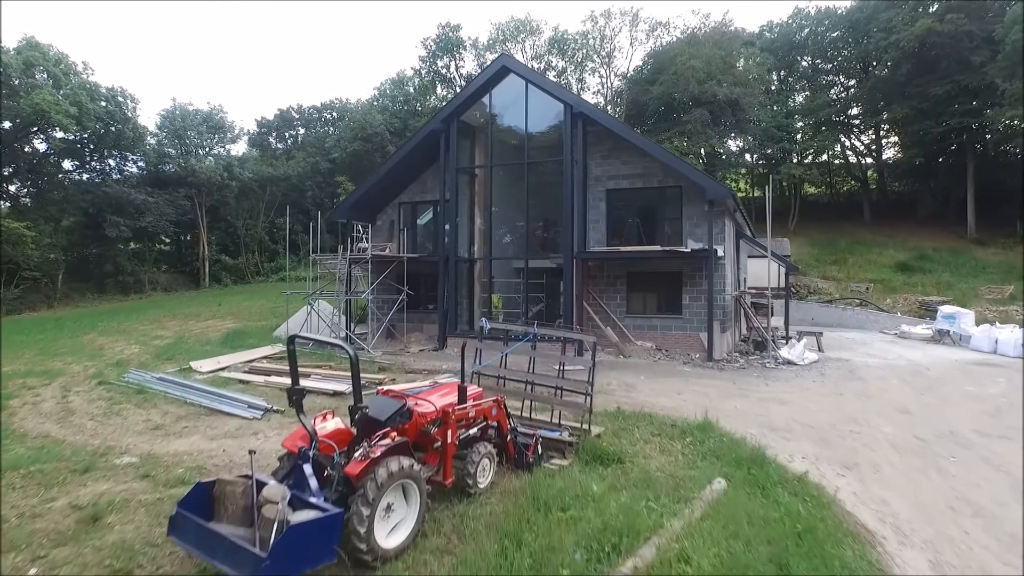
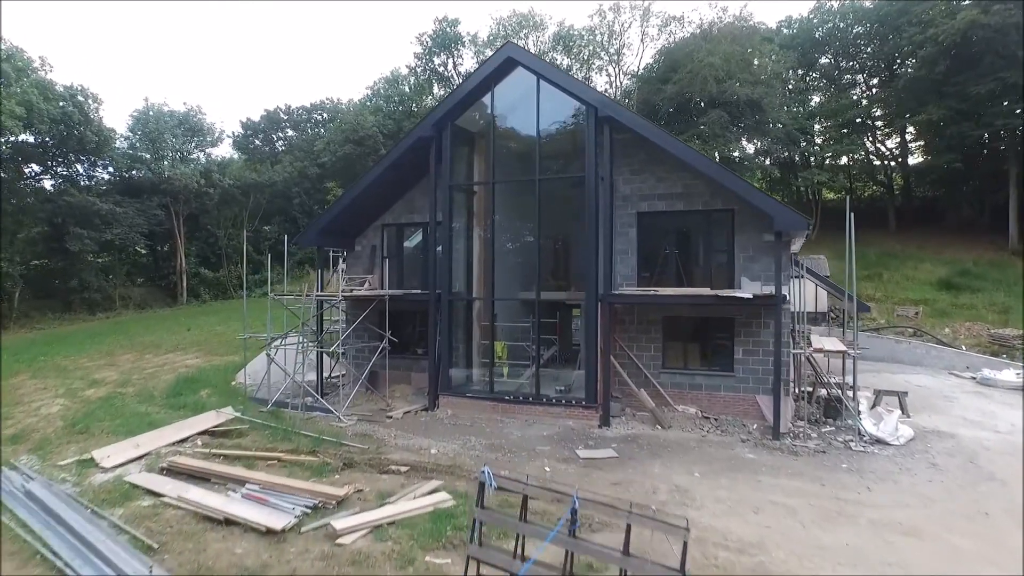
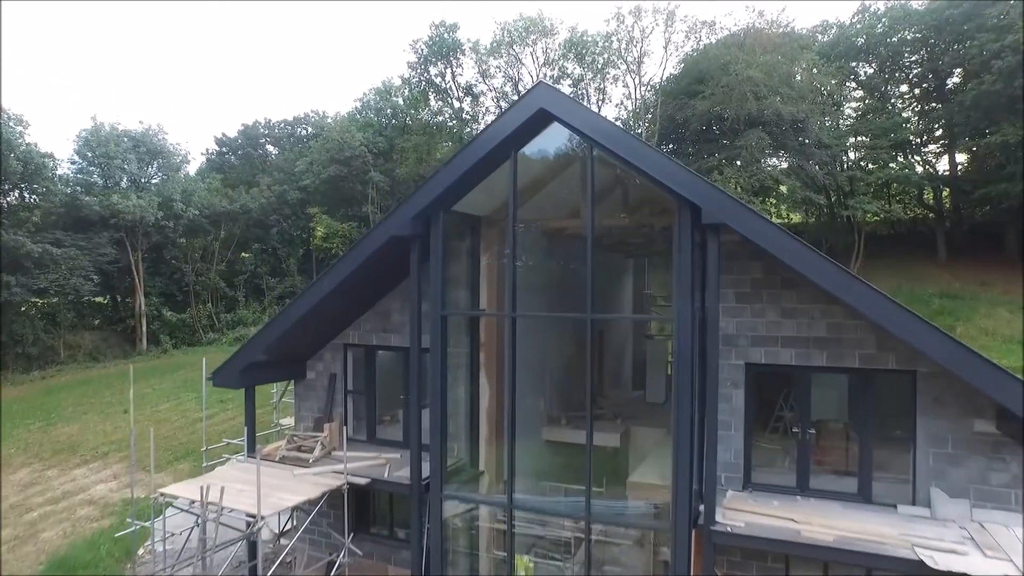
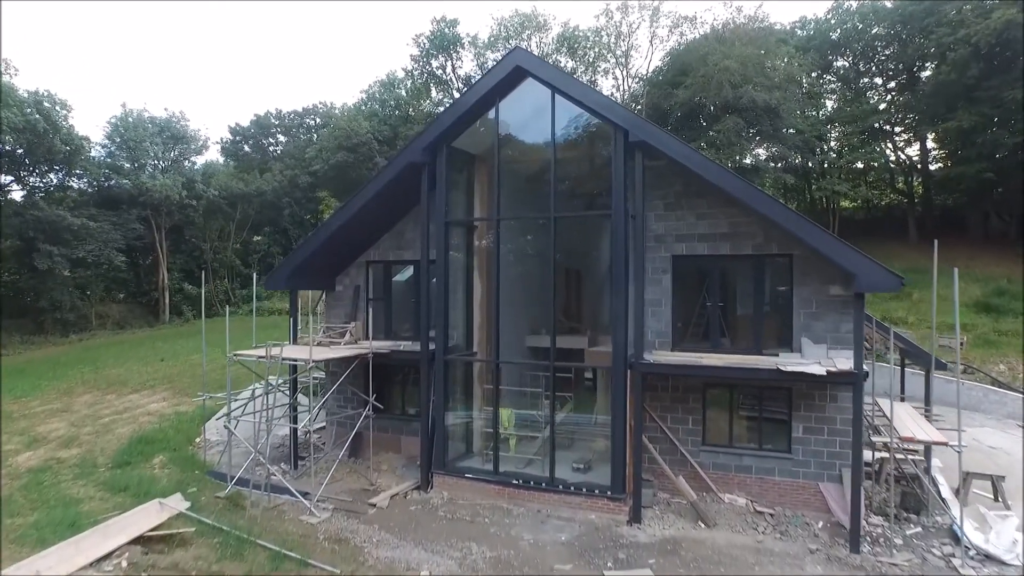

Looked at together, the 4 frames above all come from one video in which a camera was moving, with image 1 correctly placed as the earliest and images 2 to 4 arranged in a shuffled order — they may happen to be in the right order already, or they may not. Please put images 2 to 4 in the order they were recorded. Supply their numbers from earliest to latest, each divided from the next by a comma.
2, 4, 3
